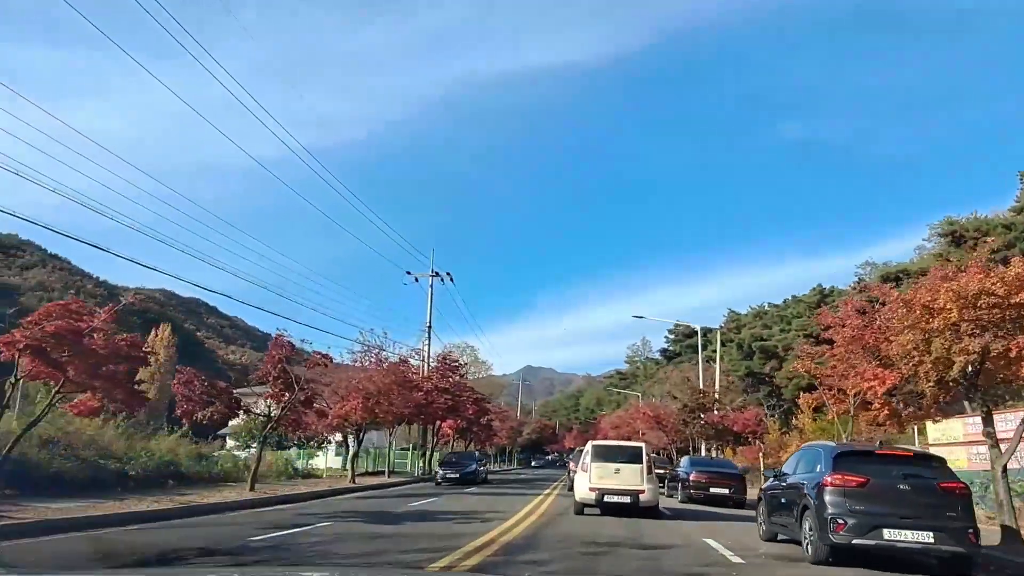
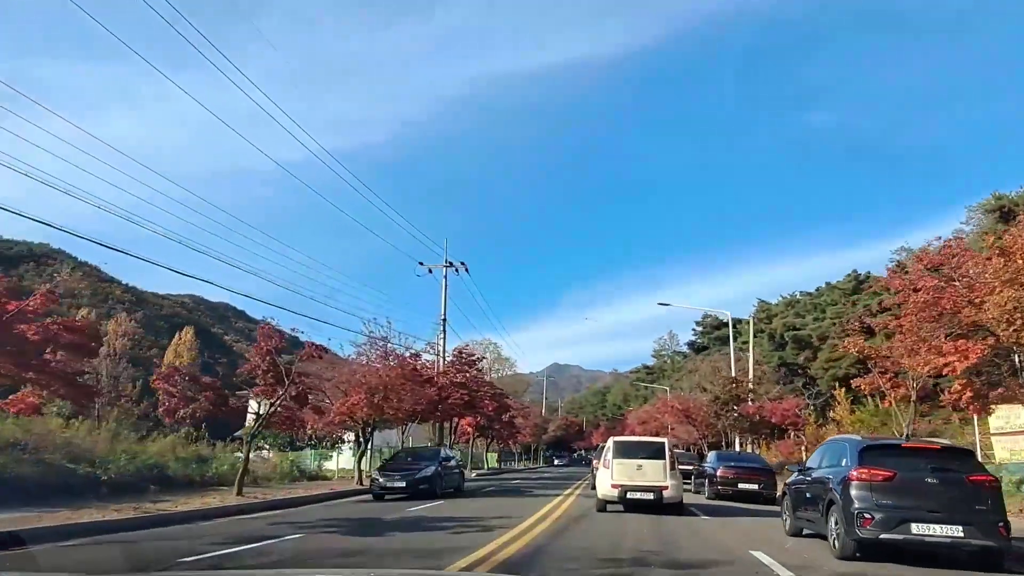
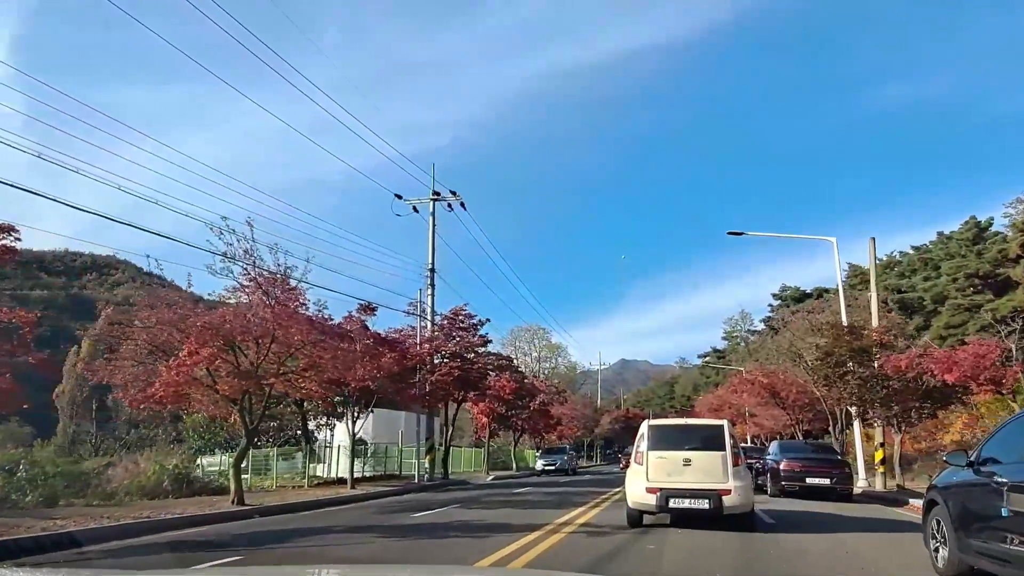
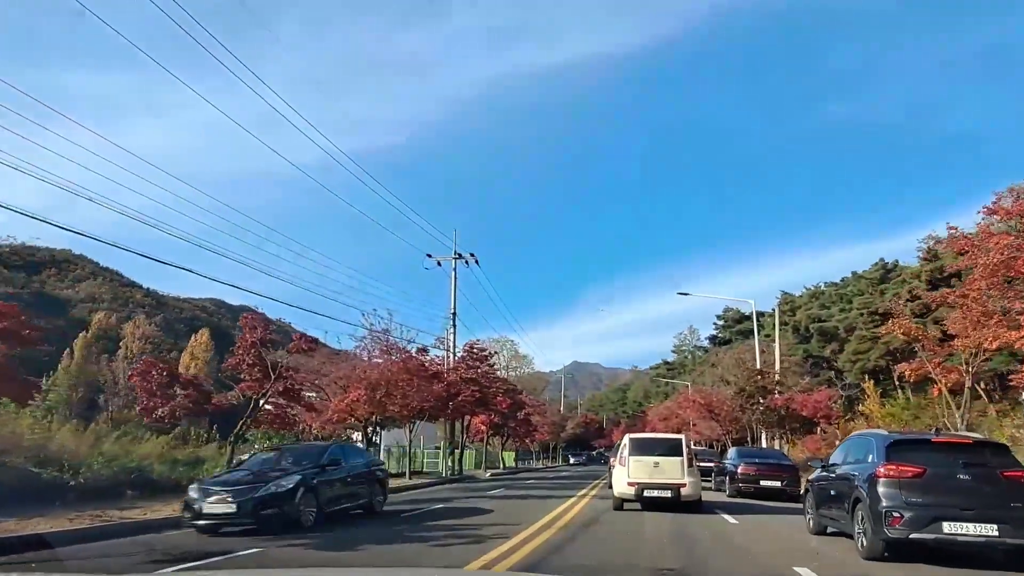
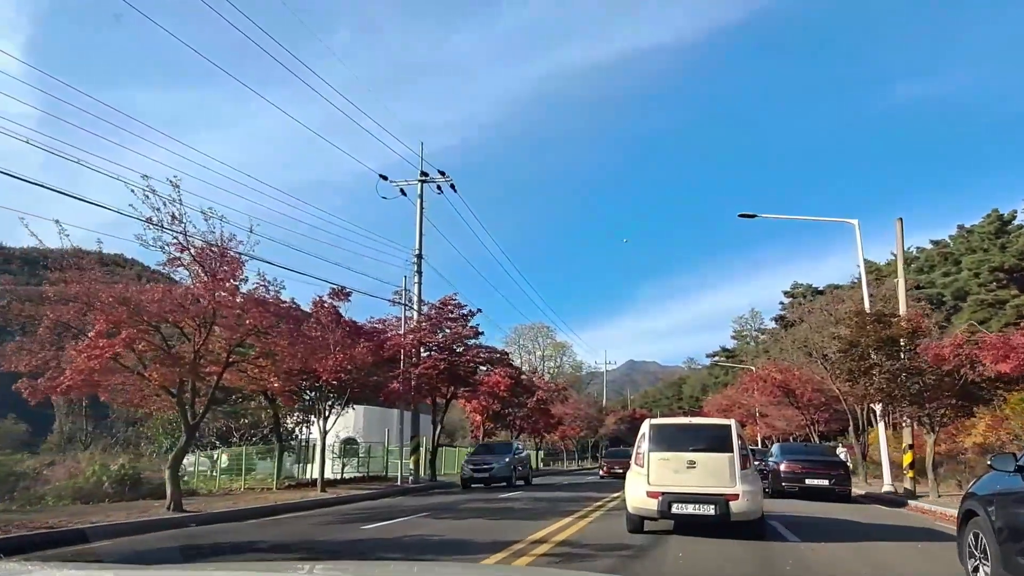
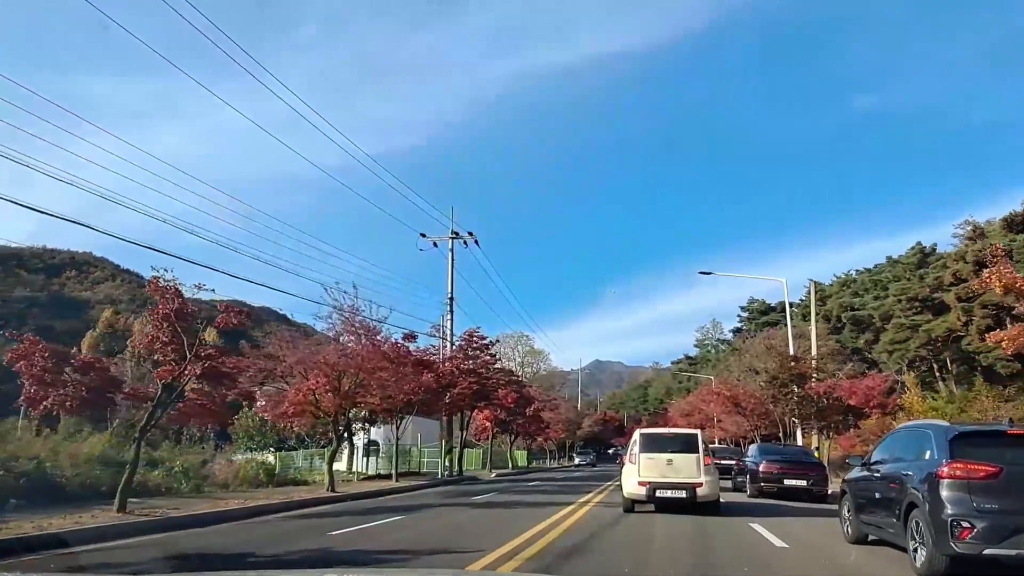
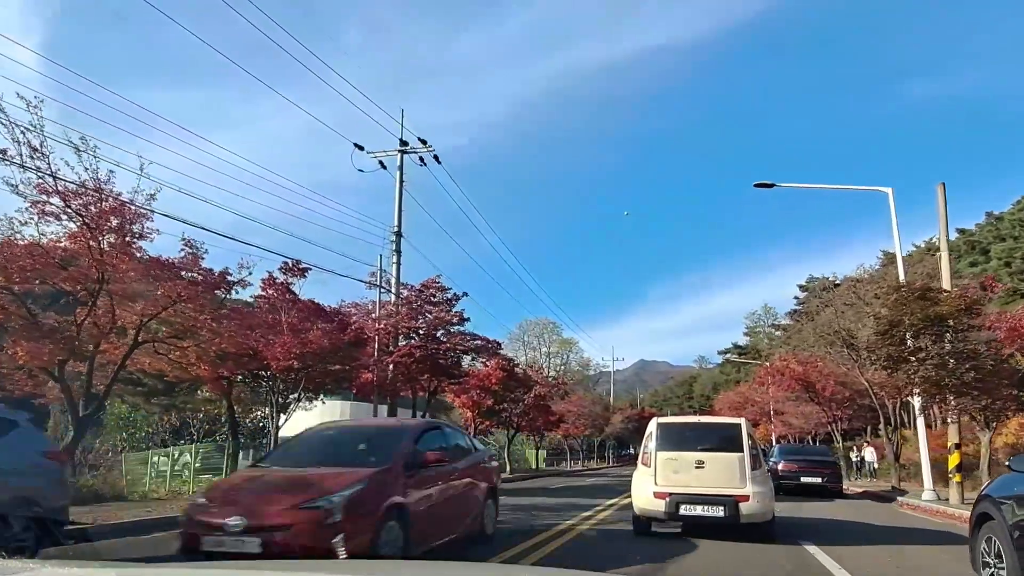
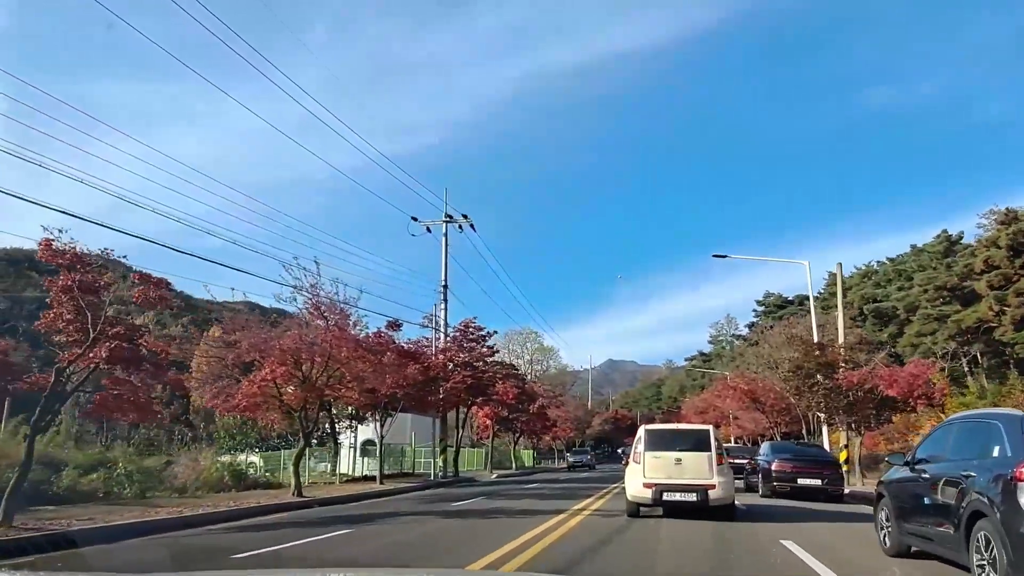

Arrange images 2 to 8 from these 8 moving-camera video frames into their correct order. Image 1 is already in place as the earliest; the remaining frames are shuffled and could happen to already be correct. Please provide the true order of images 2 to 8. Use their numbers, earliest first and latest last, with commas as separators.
2, 4, 6, 8, 3, 5, 7
